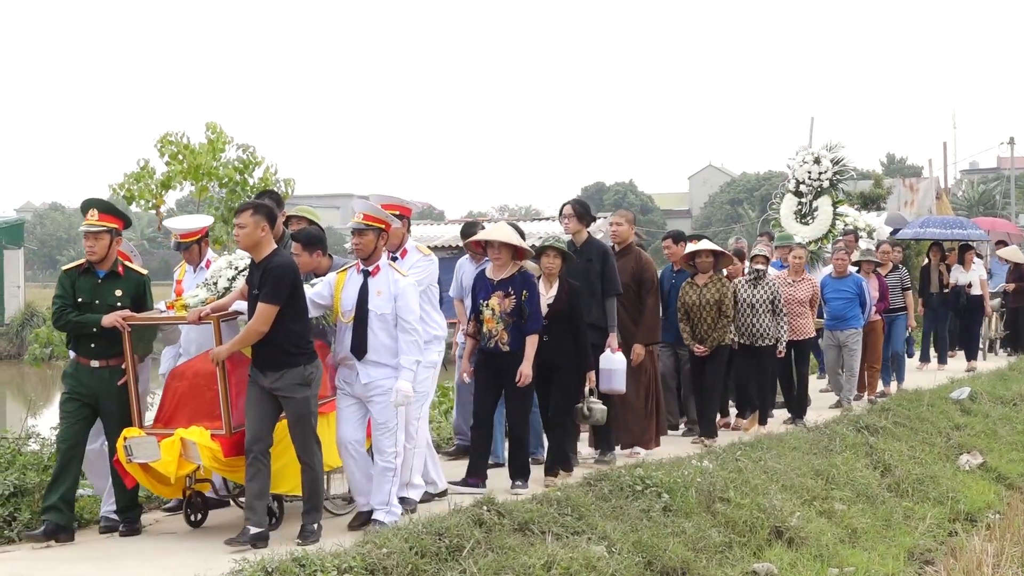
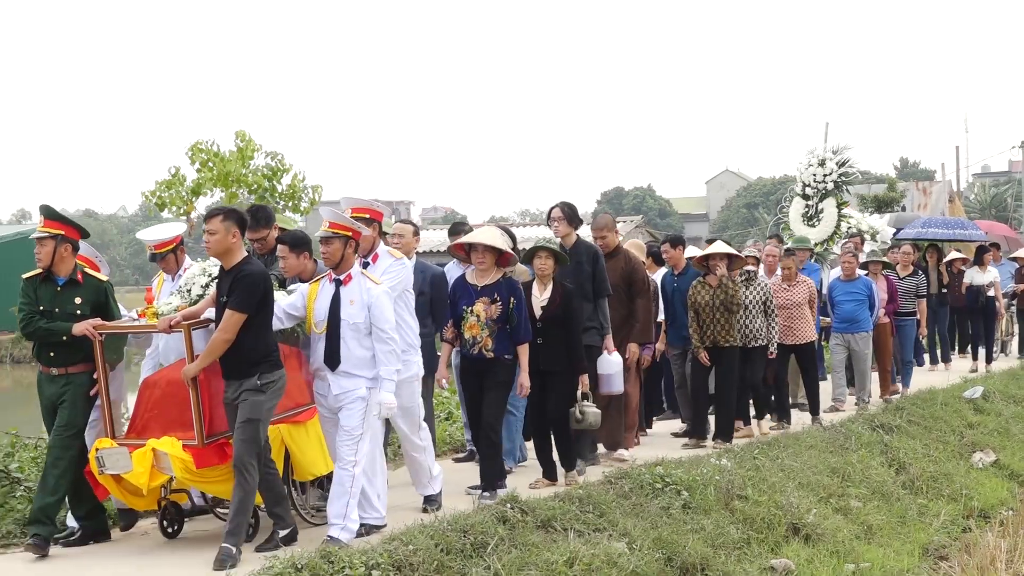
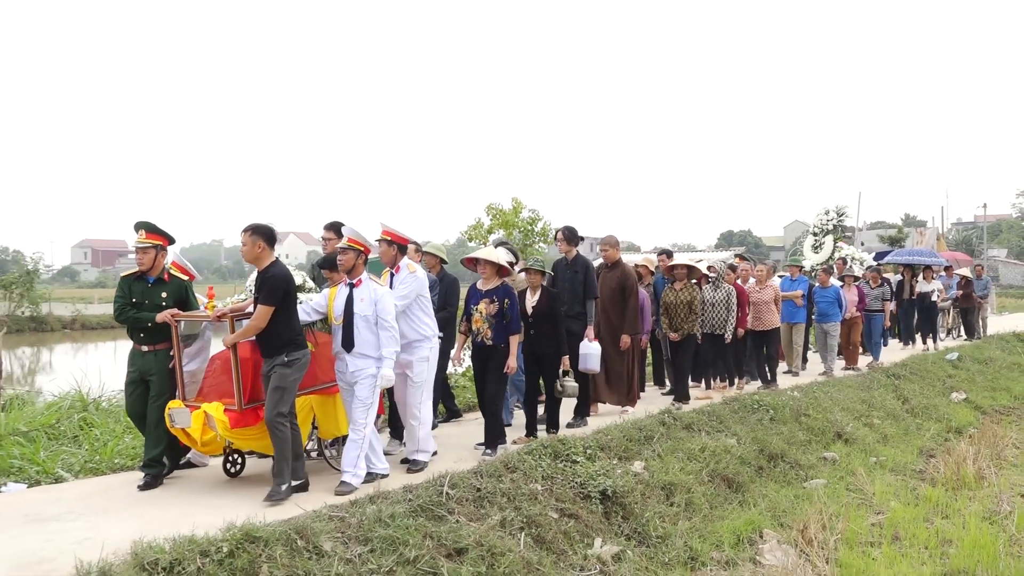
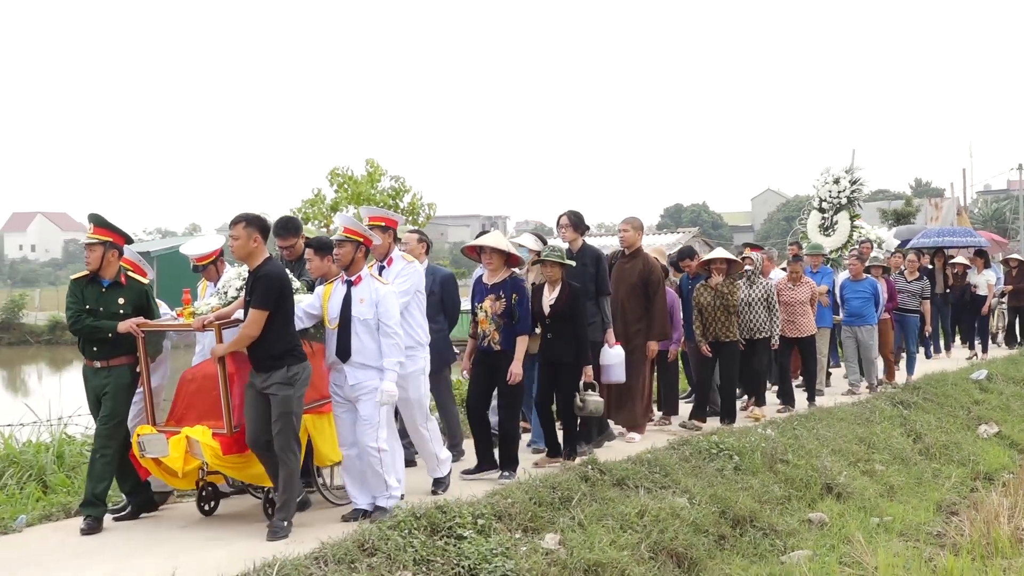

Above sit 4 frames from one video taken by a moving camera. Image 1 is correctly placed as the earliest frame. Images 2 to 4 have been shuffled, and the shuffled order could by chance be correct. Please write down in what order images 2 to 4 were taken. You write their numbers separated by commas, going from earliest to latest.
2, 4, 3
